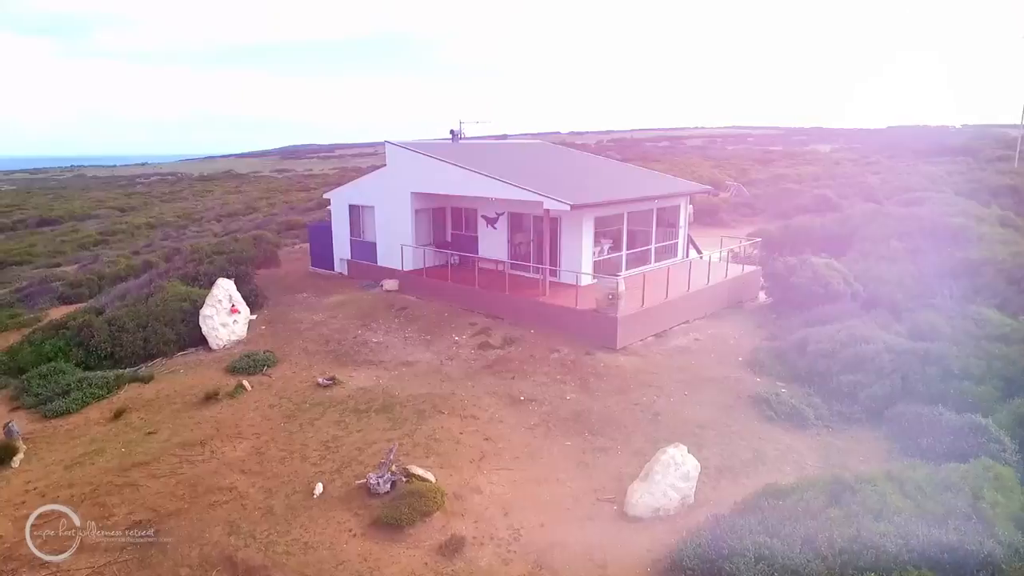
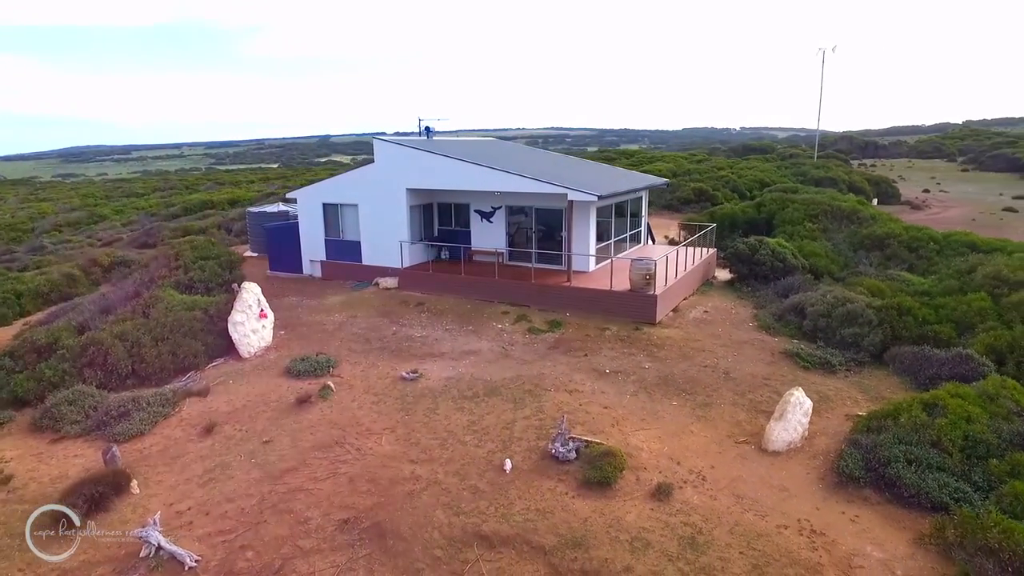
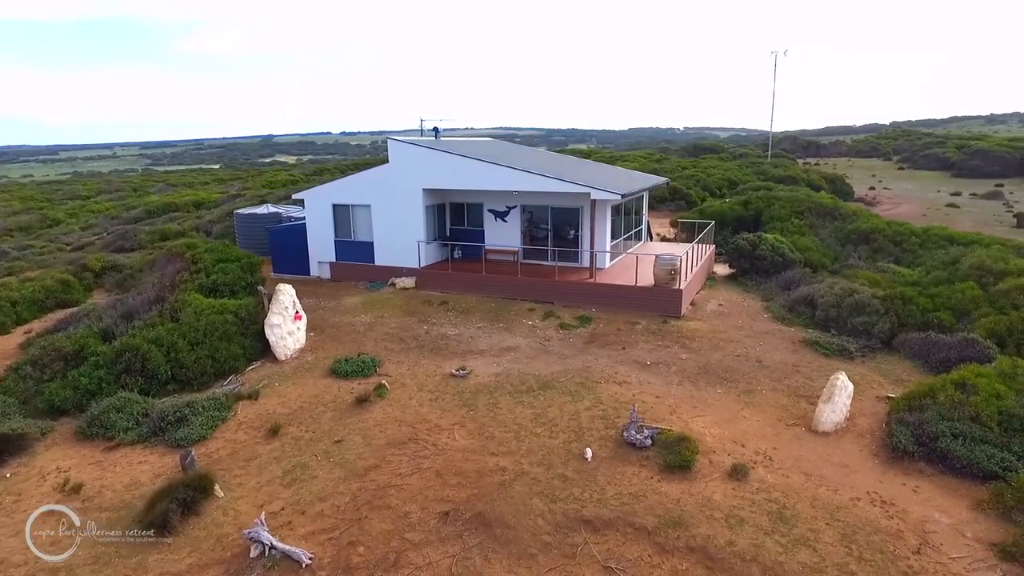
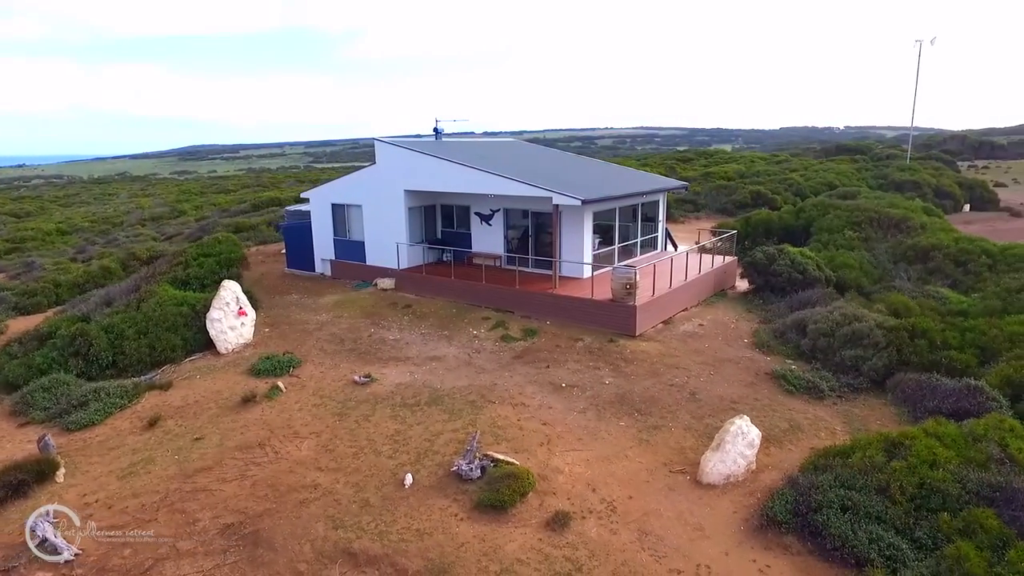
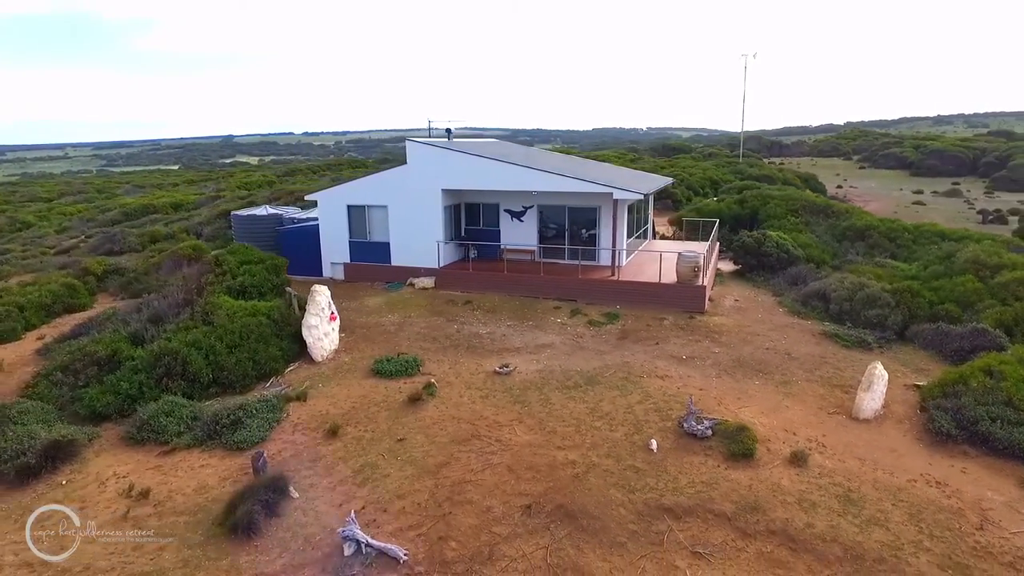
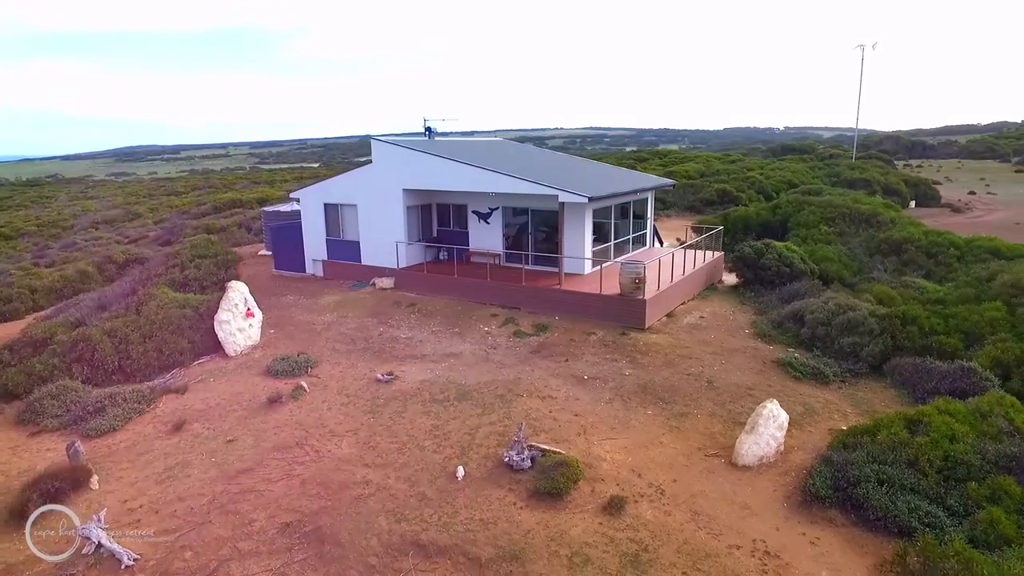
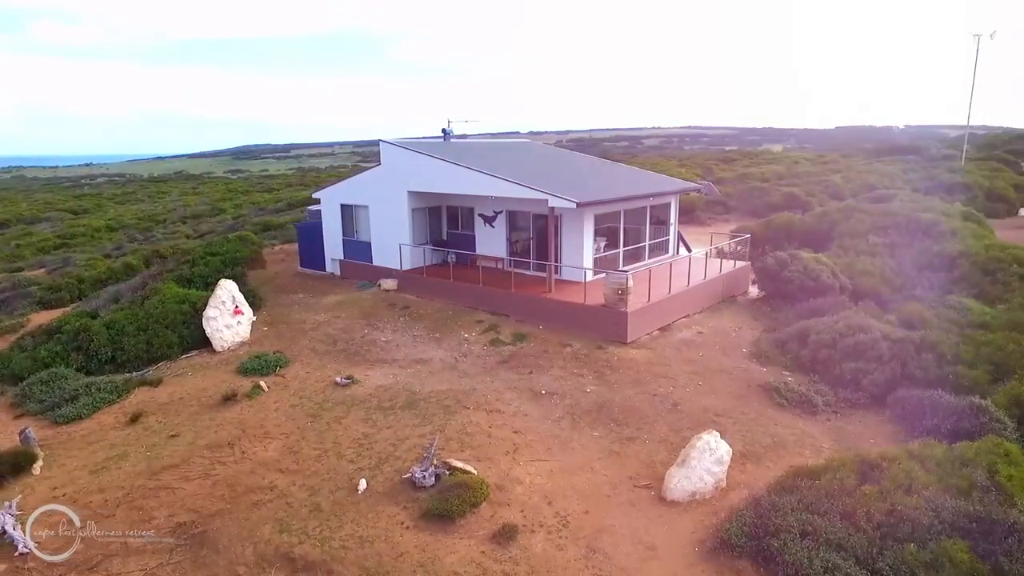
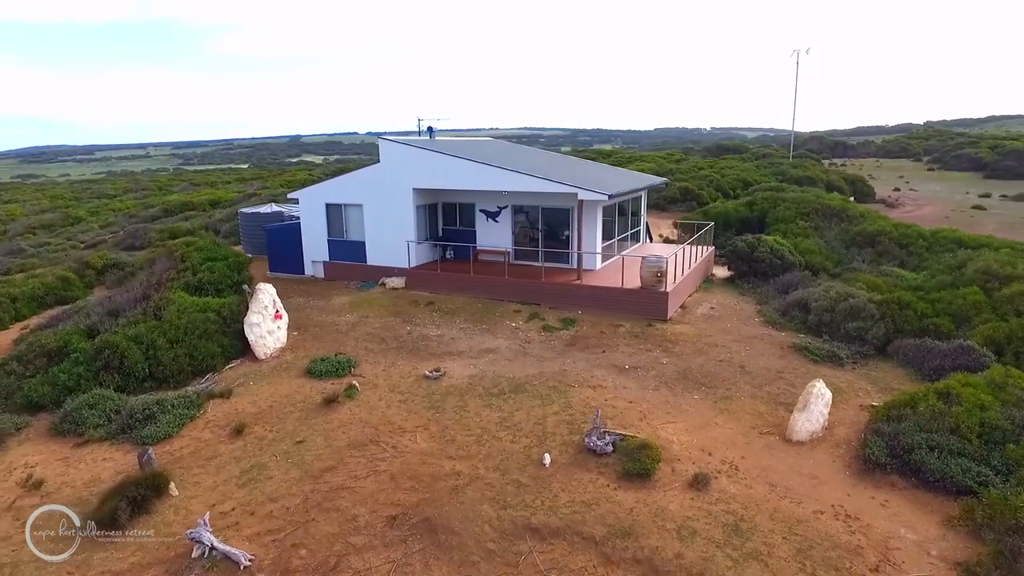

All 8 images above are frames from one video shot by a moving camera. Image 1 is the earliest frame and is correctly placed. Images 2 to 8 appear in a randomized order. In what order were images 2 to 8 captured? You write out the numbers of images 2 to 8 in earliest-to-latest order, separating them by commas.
7, 4, 6, 2, 8, 3, 5
